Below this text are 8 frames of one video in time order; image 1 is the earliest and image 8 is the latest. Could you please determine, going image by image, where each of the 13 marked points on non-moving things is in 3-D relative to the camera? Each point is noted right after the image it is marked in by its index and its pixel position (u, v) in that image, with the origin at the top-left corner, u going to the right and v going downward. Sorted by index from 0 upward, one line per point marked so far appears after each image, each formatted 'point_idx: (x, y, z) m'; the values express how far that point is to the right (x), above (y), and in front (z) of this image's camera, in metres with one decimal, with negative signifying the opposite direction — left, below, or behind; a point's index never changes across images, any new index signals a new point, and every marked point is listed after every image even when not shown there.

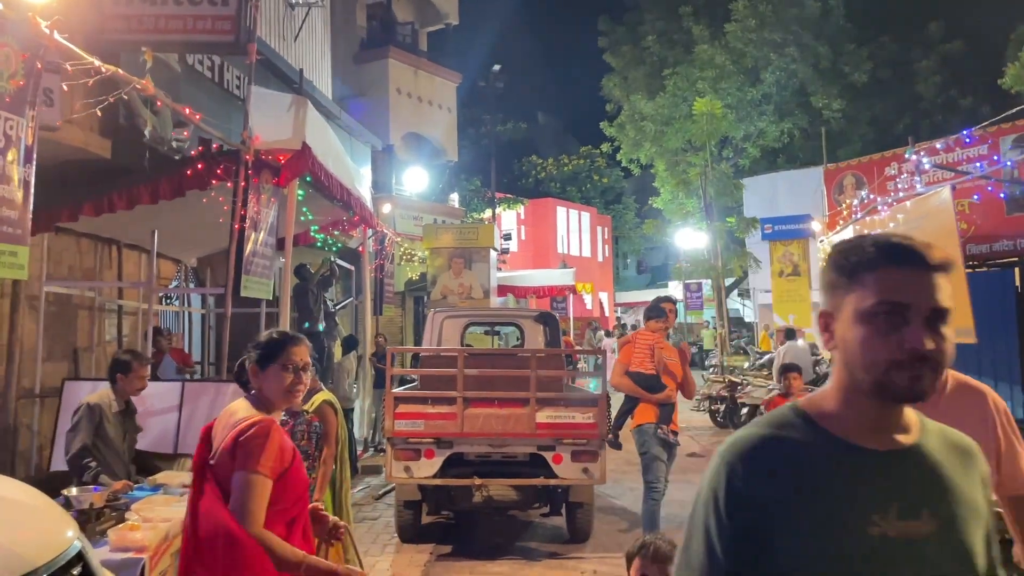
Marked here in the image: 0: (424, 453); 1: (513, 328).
0: (-0.6, -1.2, +5.9) m
1: (0.0, -0.4, +9.0) m
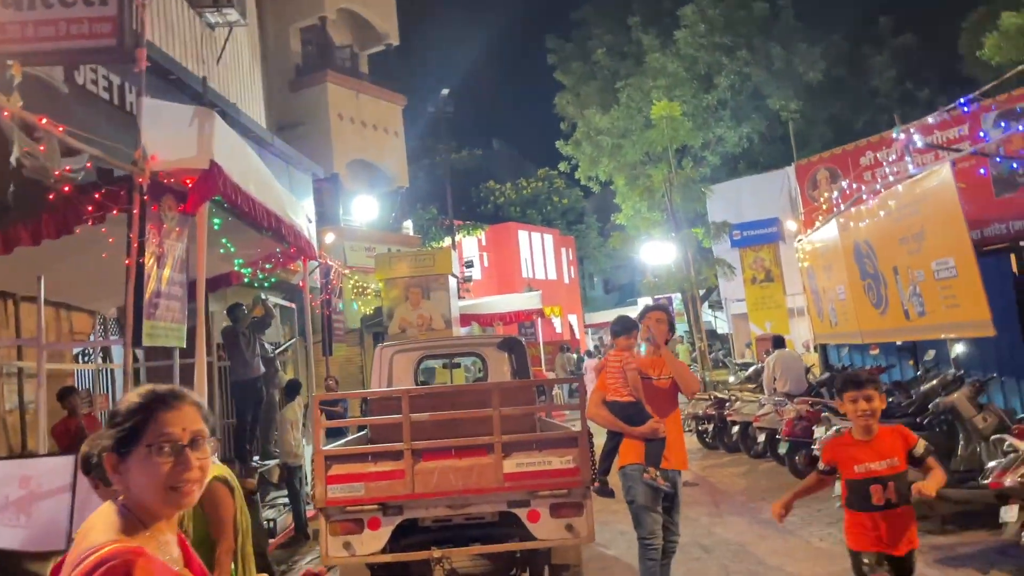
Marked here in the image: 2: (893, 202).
0: (-0.8, -1.3, +4.7) m
1: (-0.4, -0.7, +7.9) m
2: (+4.0, +0.9, +8.7) m
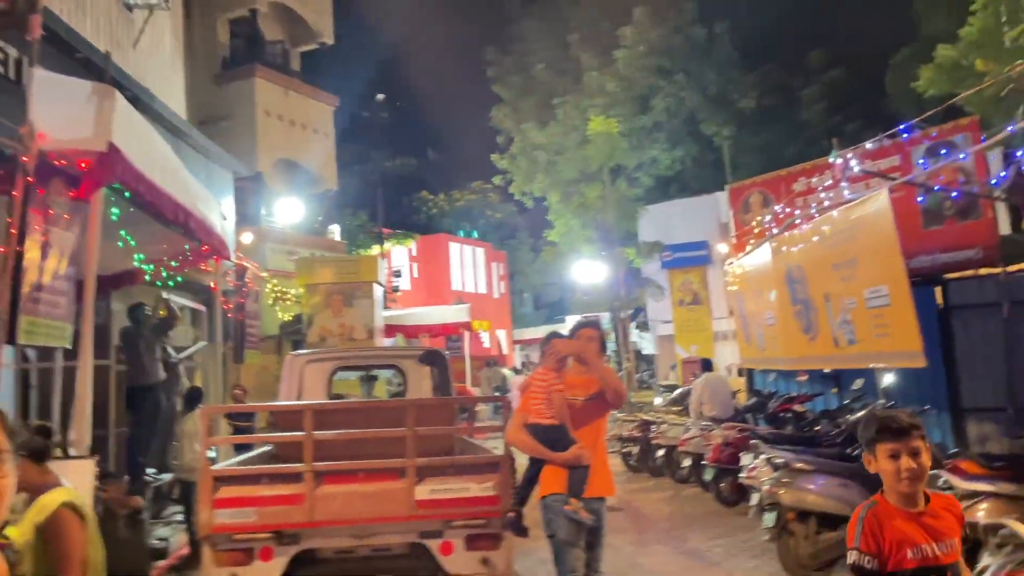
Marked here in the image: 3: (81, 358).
0: (-1.3, -1.3, +4.2) m
1: (-1.1, -0.7, +7.4) m
2: (+3.2, +0.6, +8.6) m
3: (-3.1, -0.5, +5.9) m
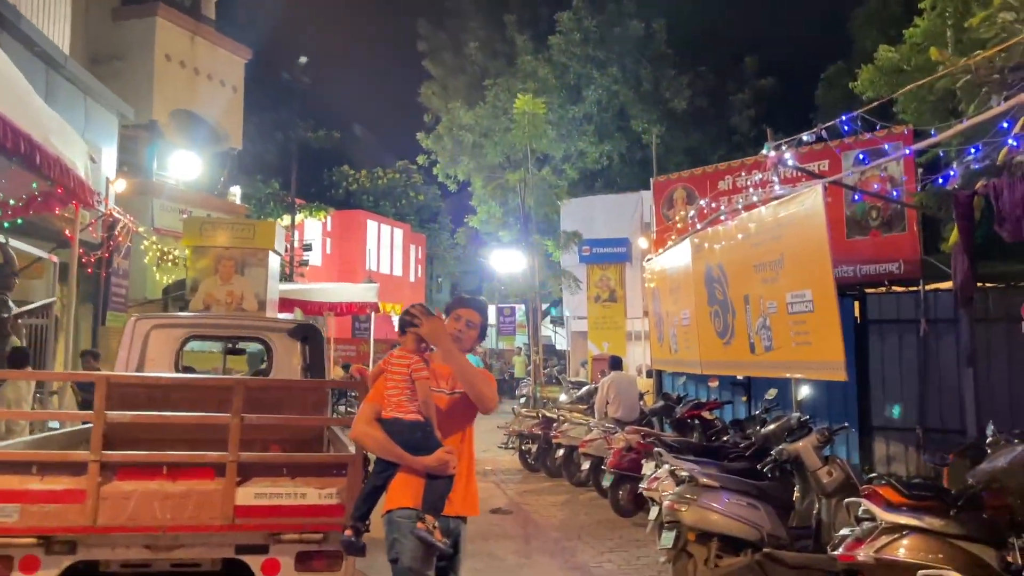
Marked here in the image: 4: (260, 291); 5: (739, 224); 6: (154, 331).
0: (-1.9, -1.1, +3.2) m
1: (-2.0, -0.4, +6.5) m
2: (+2.3, +0.6, +8.0) m
3: (-3.8, -0.1, +4.8) m
4: (-4.1, -0.1, +13.4) m
5: (+2.3, +0.6, +8.3) m
6: (-2.6, -0.3, +6.0) m
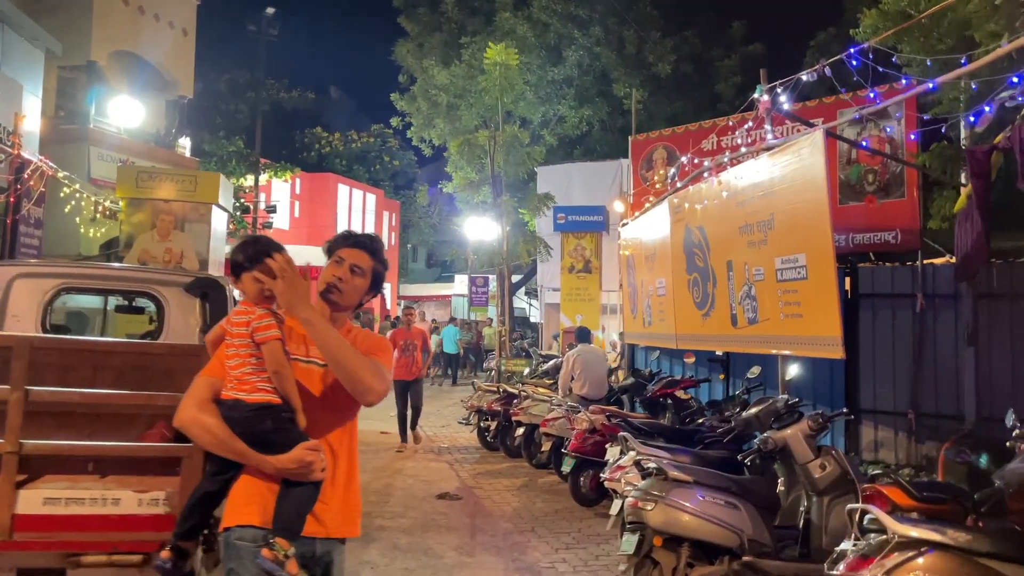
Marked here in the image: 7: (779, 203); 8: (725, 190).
0: (-2.2, -0.8, +2.3) m
1: (-2.3, -0.1, +5.4) m
2: (+1.9, +0.9, +7.0) m
3: (-4.1, +0.3, +3.7) m
4: (-4.6, +0.6, +12.3) m
5: (+1.9, +0.9, +7.4) m
6: (-2.9, 0.0, +5.0) m
7: (+2.0, +0.6, +6.4) m
8: (+1.9, +0.9, +7.4) m
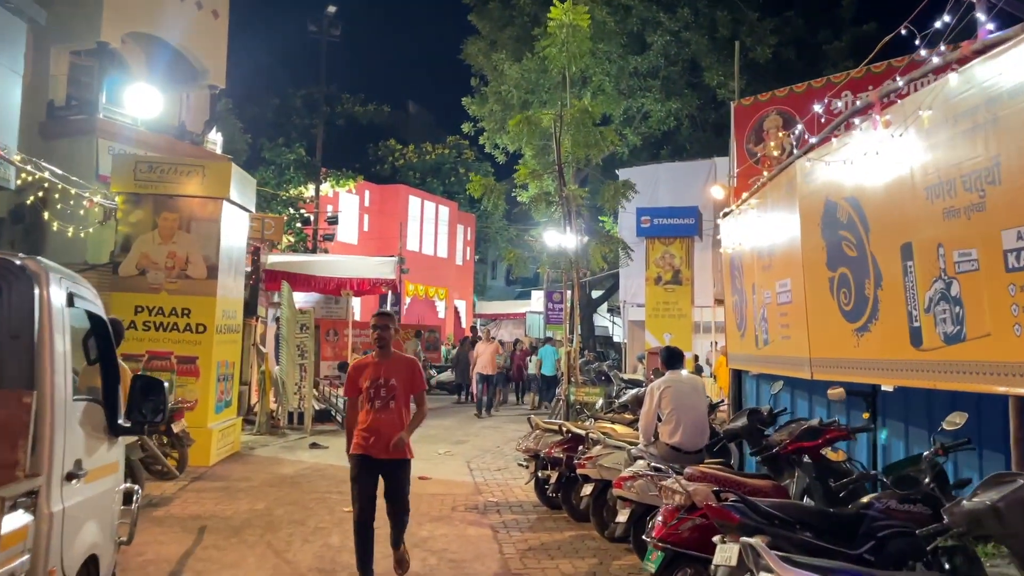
0: (-2.4, -0.7, 0.0) m
1: (-2.2, -0.1, +3.2) m
2: (+2.2, +0.9, +4.4) m
3: (-4.2, +0.3, +1.7) m
4: (-3.7, +0.4, +10.3) m
5: (+2.2, +1.0, +4.8) m
6: (-2.8, +0.1, +2.8) m
7: (+2.2, +0.7, +3.7) m
8: (+2.2, +0.9, +4.8) m
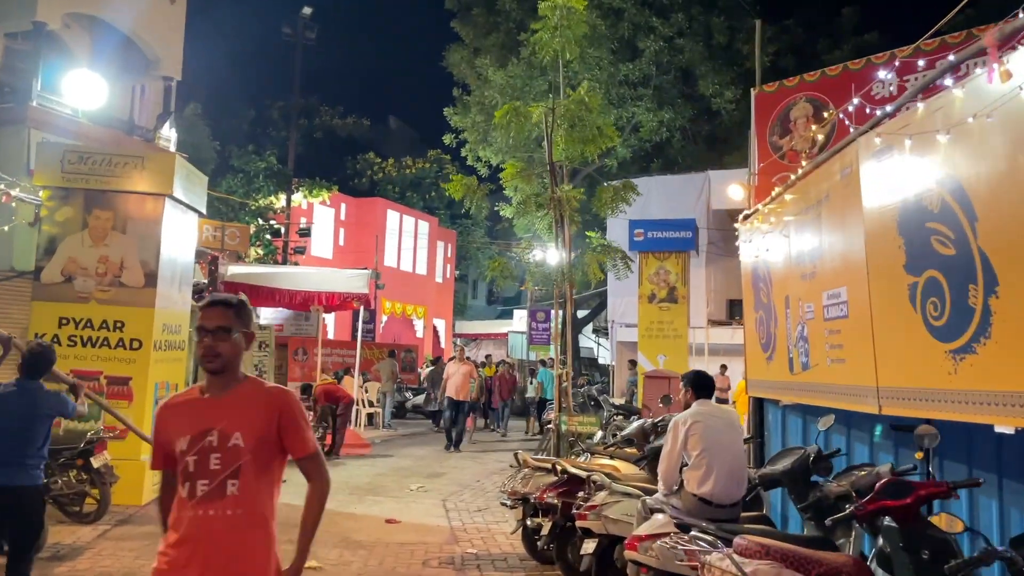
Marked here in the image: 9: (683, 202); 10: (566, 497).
0: (-2.4, -0.6, -1.3) m
1: (-2.2, 0.0, +1.9) m
2: (+2.2, +0.9, +3.2) m
3: (-4.1, +0.4, +0.4) m
4: (-3.9, +0.3, +9.0) m
5: (+2.2, +0.9, +3.6) m
6: (-2.8, +0.2, +1.5) m
7: (+2.2, +0.7, +2.5) m
8: (+2.2, +0.8, +3.6) m
9: (+3.8, +1.9, +18.3) m
10: (+0.4, -1.6, +6.4) m
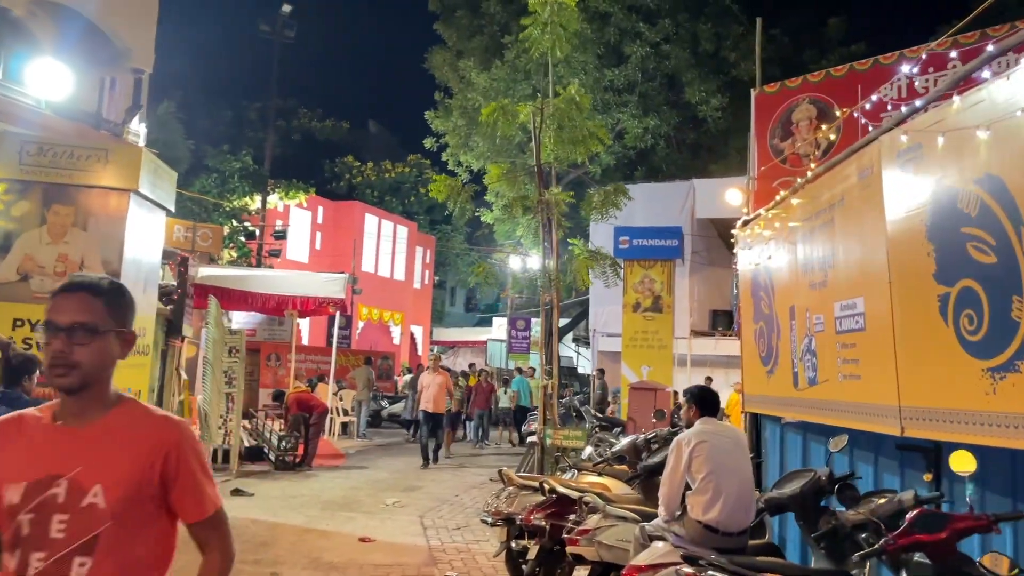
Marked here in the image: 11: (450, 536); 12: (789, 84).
0: (-2.3, -0.5, -1.8) m
1: (-2.2, 0.0, +1.4) m
2: (+2.2, +0.9, +2.9) m
3: (-4.0, +0.5, -0.2) m
4: (-4.1, +0.3, +8.5) m
5: (+2.2, +0.9, +3.2) m
6: (-2.8, +0.2, +1.0) m
7: (+2.3, +0.6, +2.2) m
8: (+2.2, +0.8, +3.2) m
9: (+3.5, +1.7, +18.0) m
10: (+0.3, -1.6, +6.0) m
11: (-0.6, -2.4, +8.1) m
12: (+2.5, +1.8, +7.5) m
